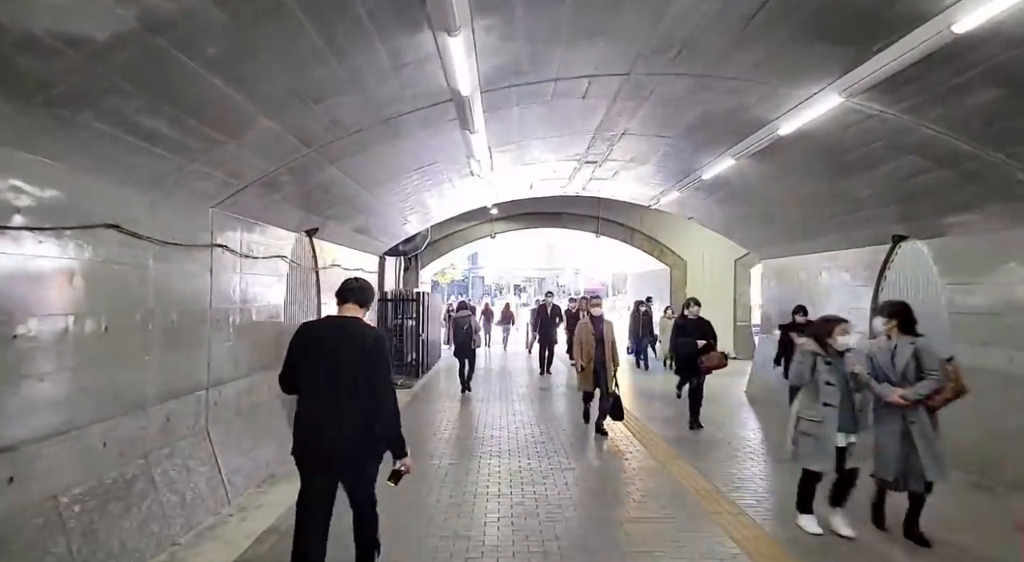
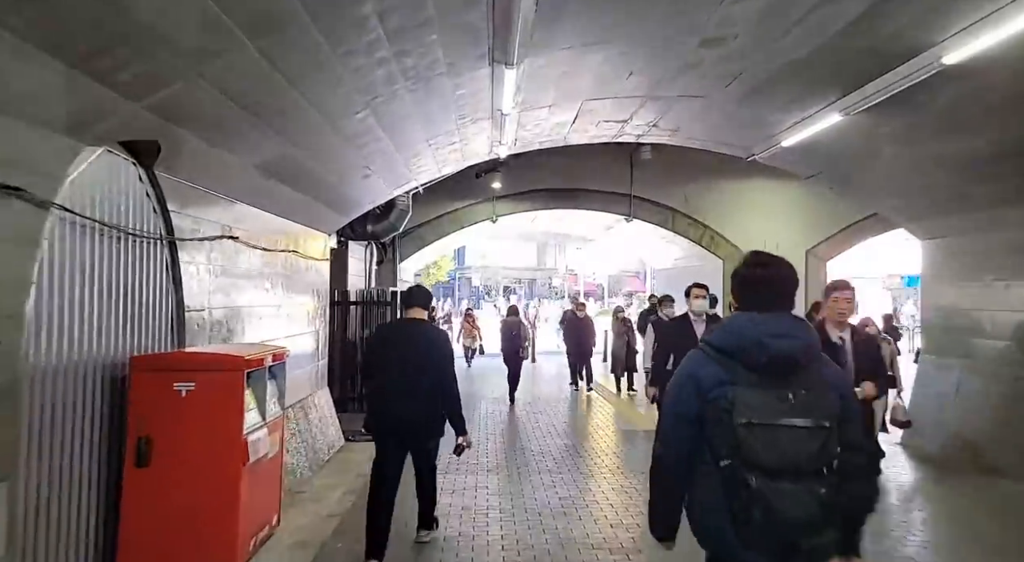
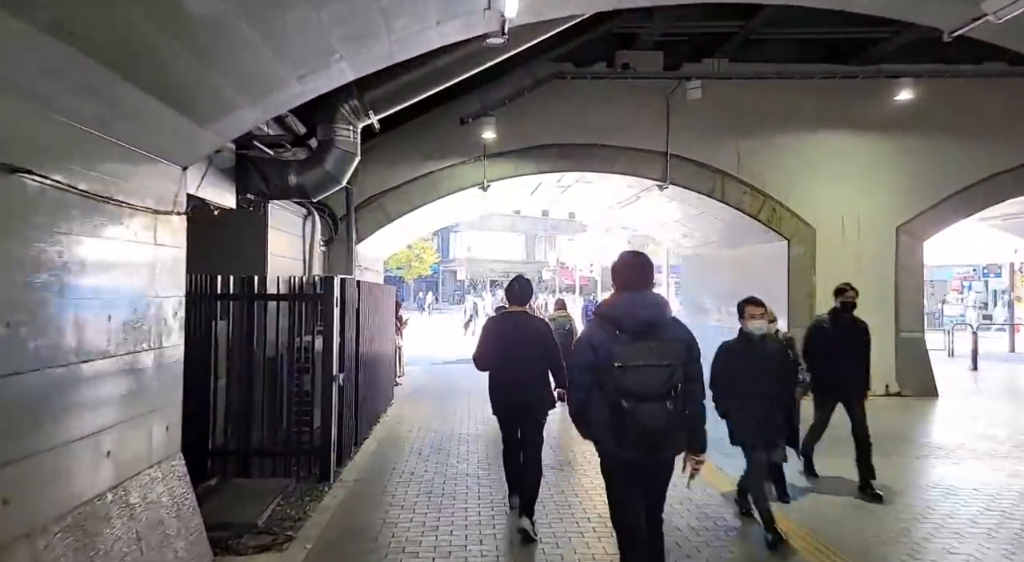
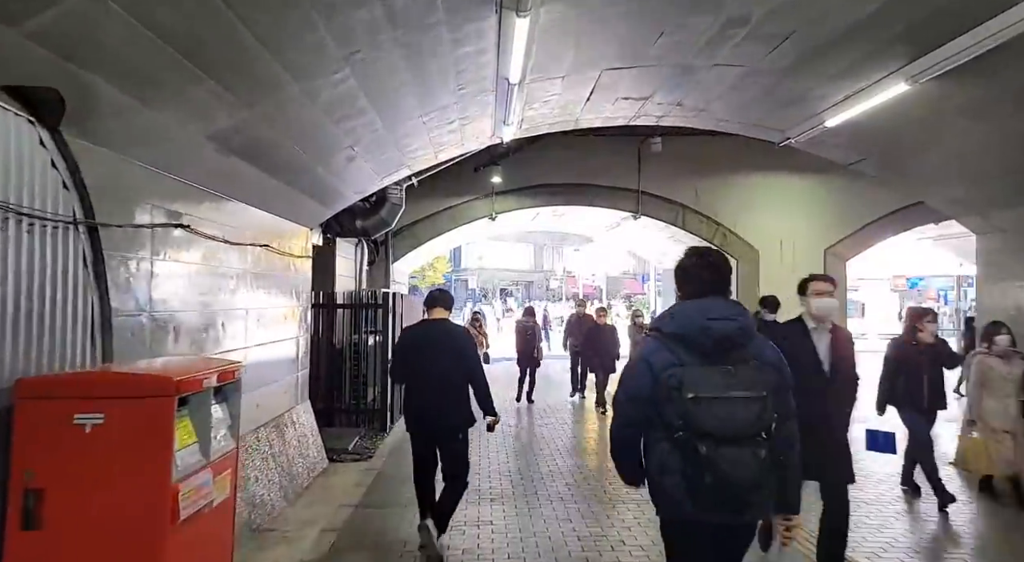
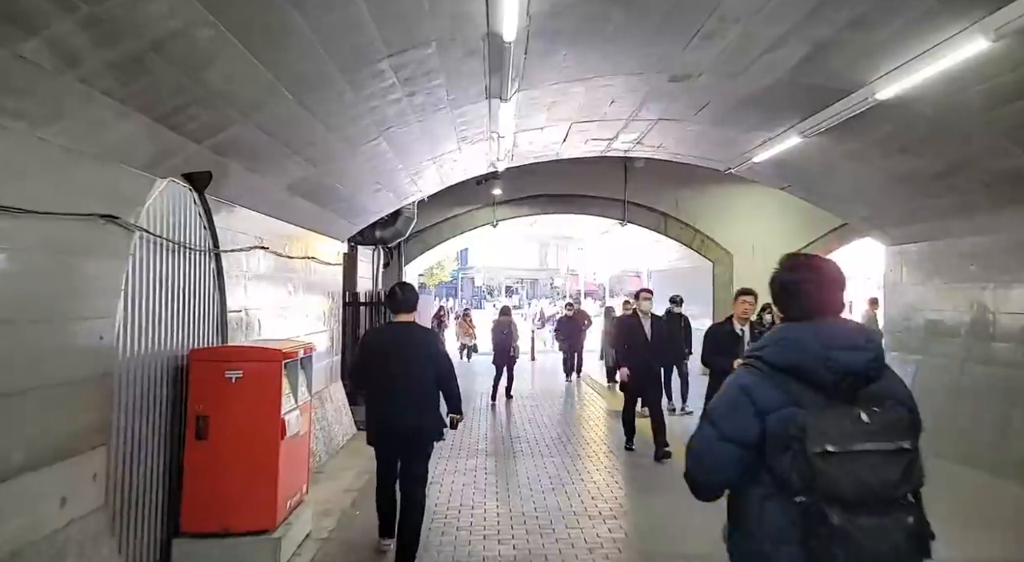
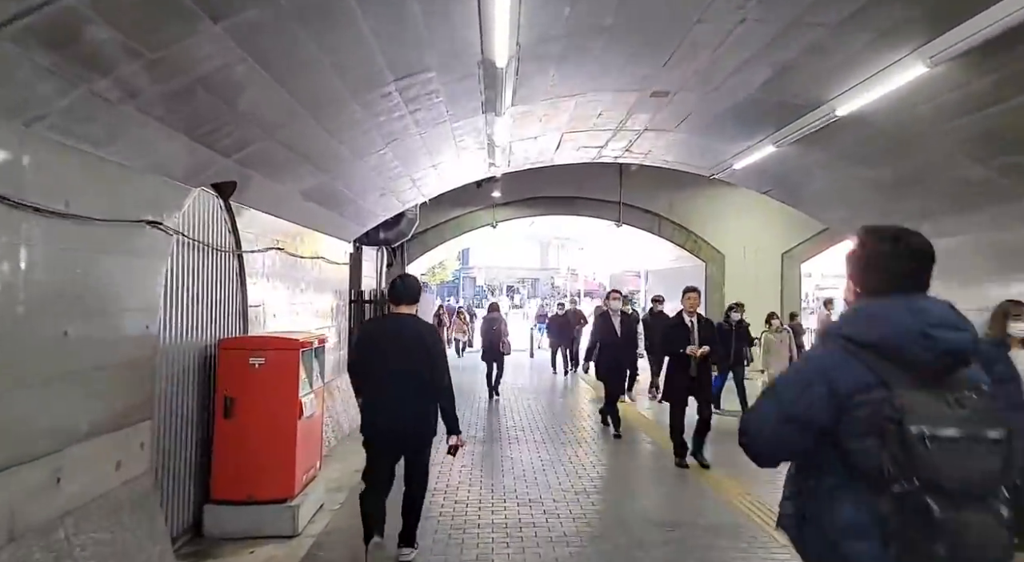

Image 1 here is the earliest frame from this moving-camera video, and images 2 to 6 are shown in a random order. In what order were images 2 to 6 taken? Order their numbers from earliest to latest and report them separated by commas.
6, 5, 2, 4, 3
